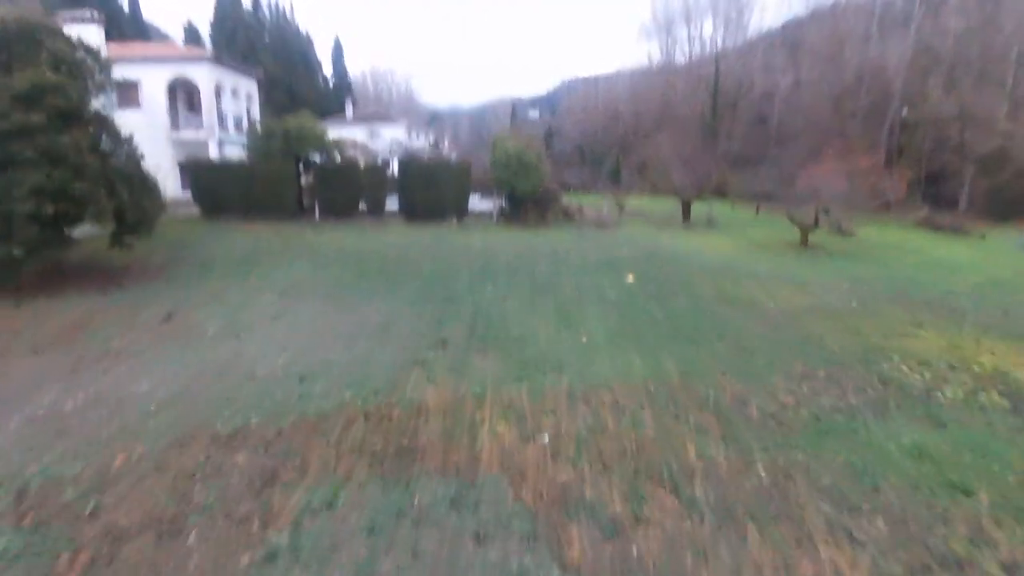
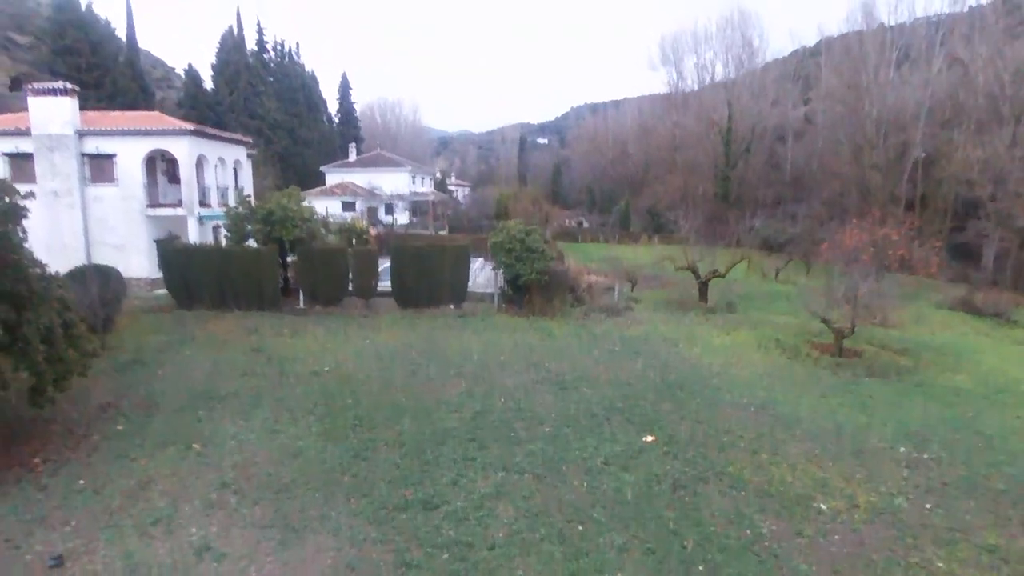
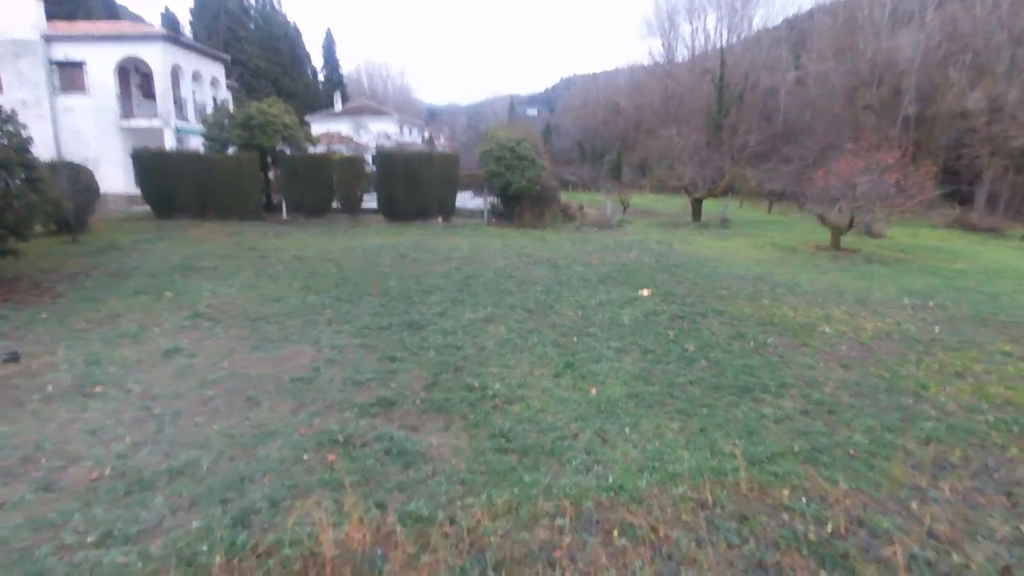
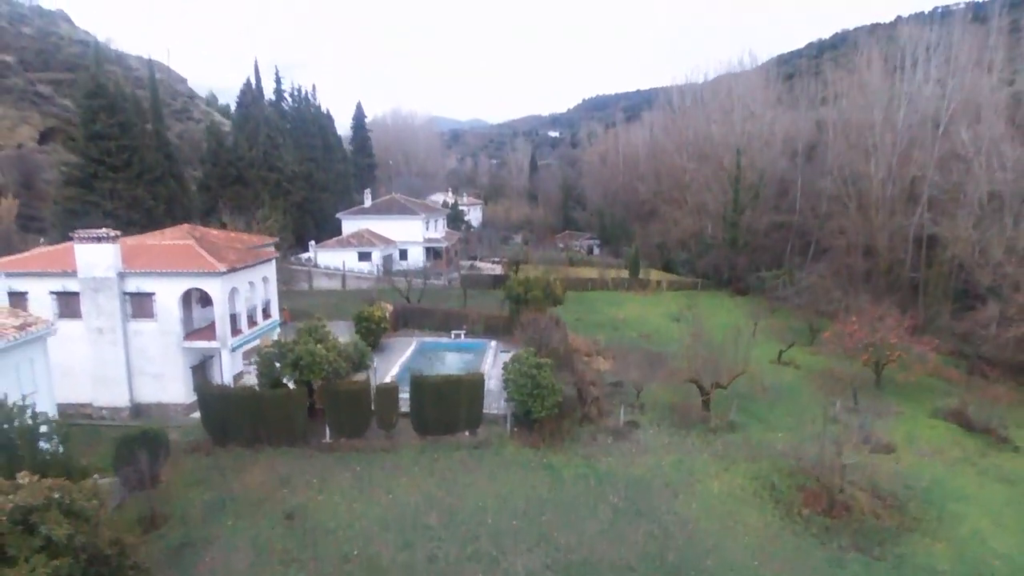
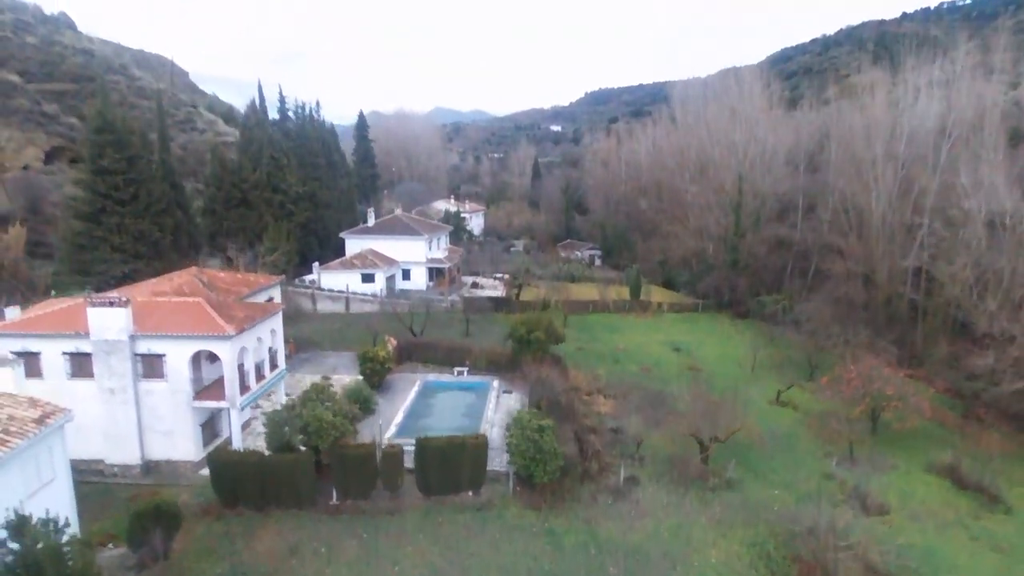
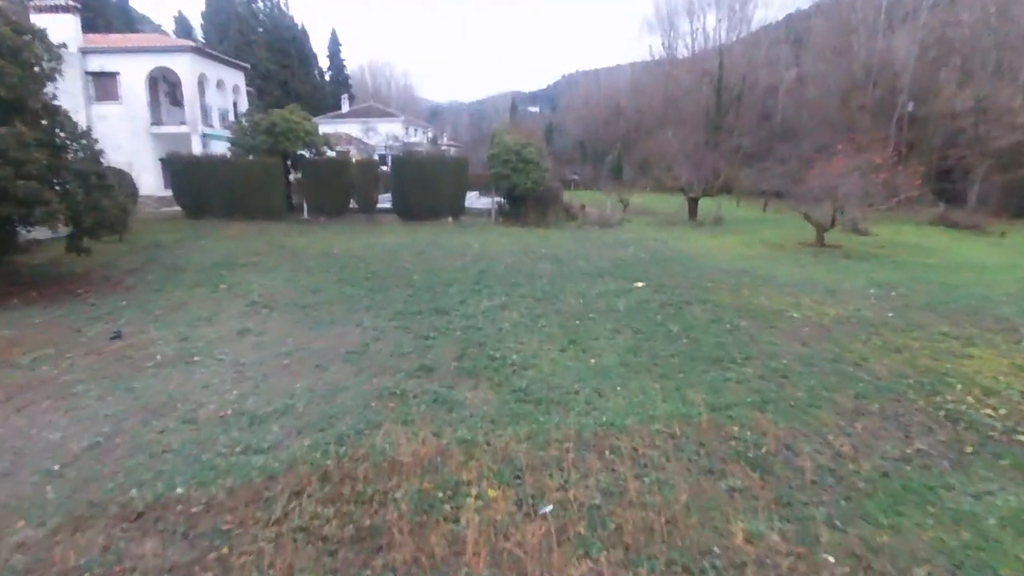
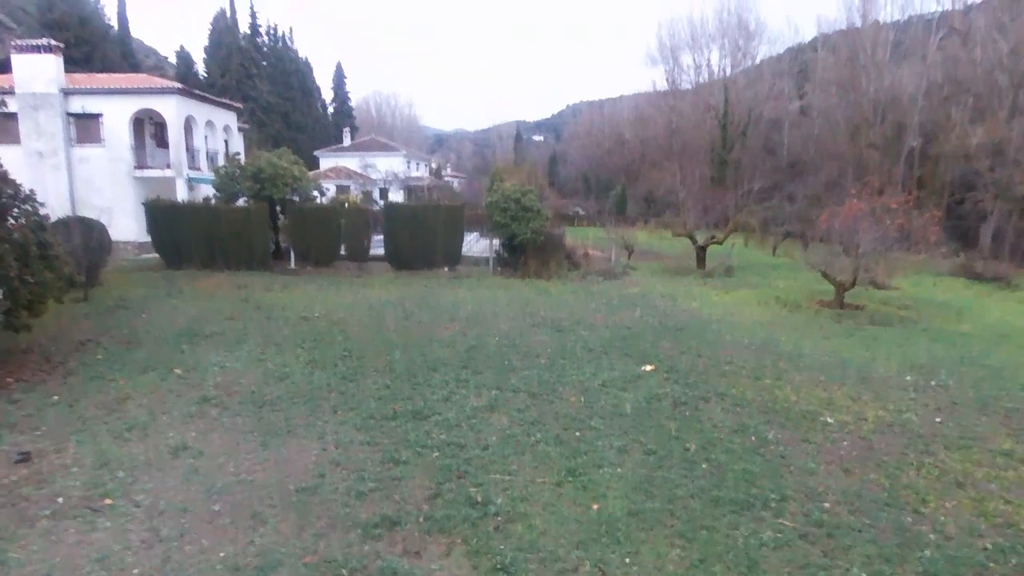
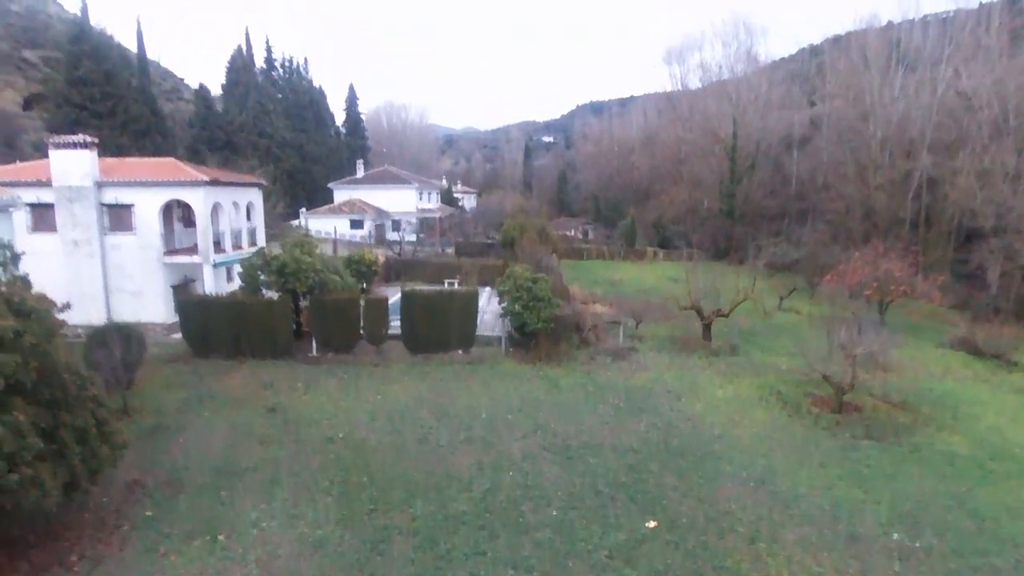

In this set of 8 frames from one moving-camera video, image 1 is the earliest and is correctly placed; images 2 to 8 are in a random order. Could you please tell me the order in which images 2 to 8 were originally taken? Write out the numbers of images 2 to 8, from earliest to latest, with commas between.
6, 3, 7, 2, 8, 4, 5
